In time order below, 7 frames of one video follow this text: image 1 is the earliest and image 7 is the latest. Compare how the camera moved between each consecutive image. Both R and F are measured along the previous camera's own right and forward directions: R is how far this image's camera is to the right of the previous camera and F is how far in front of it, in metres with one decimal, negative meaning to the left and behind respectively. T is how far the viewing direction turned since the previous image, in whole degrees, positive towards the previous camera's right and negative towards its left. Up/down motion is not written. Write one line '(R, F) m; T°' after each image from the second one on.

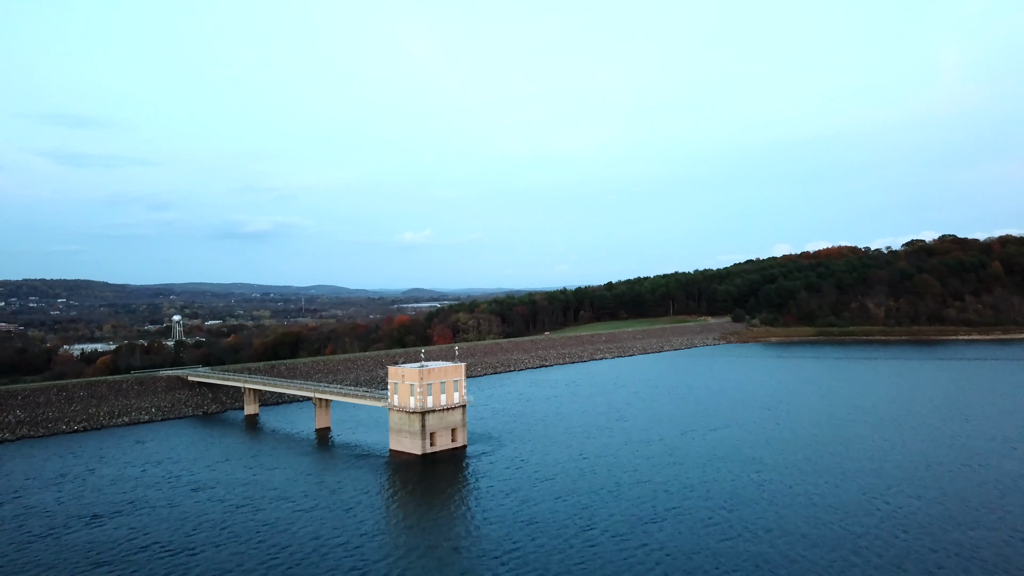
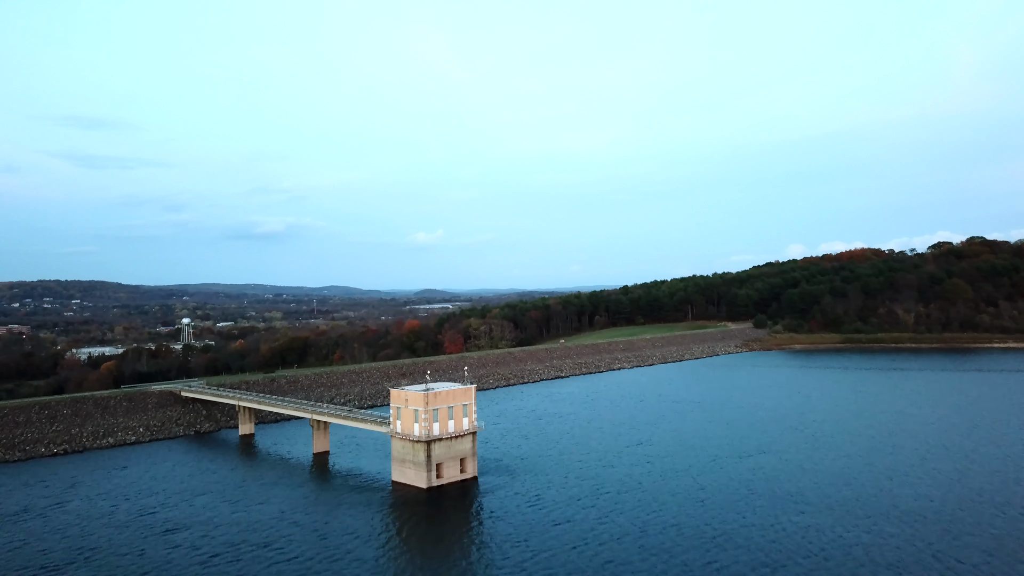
(-0.1, +3.0) m; -1°
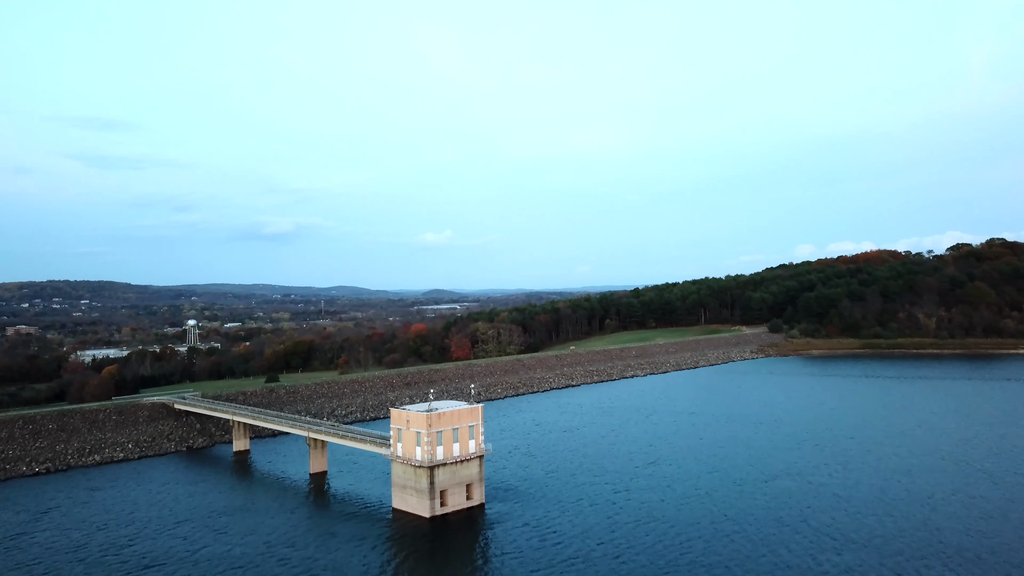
(-0.1, +2.2) m; -1°
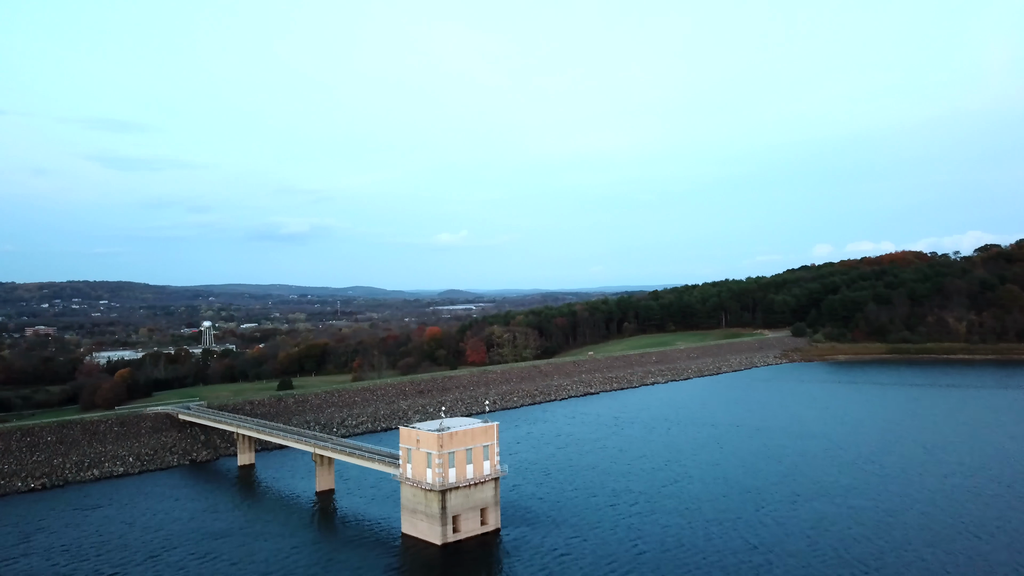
(-0.1, +1.8) m; -1°
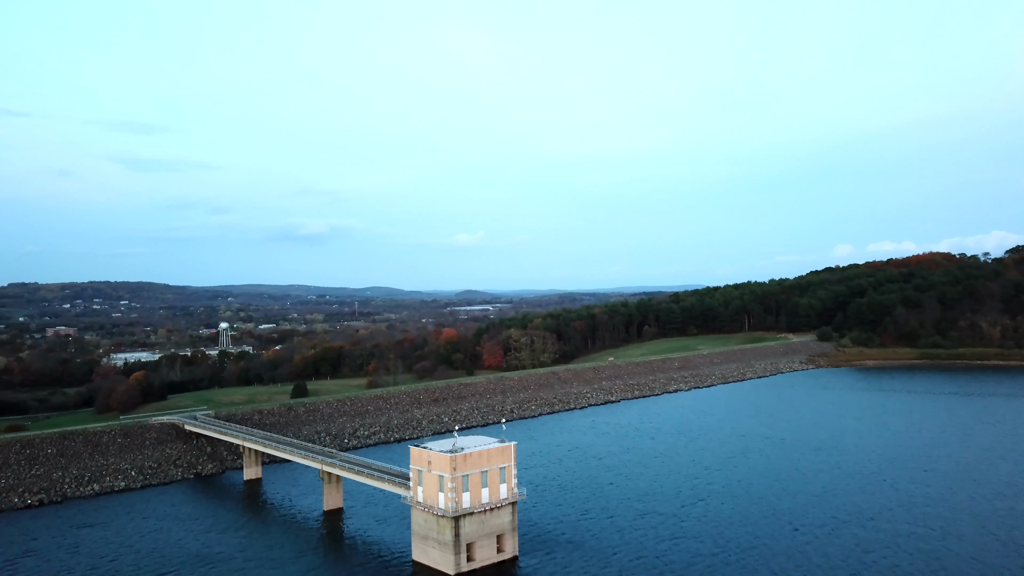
(0.0, +1.7) m; -1°
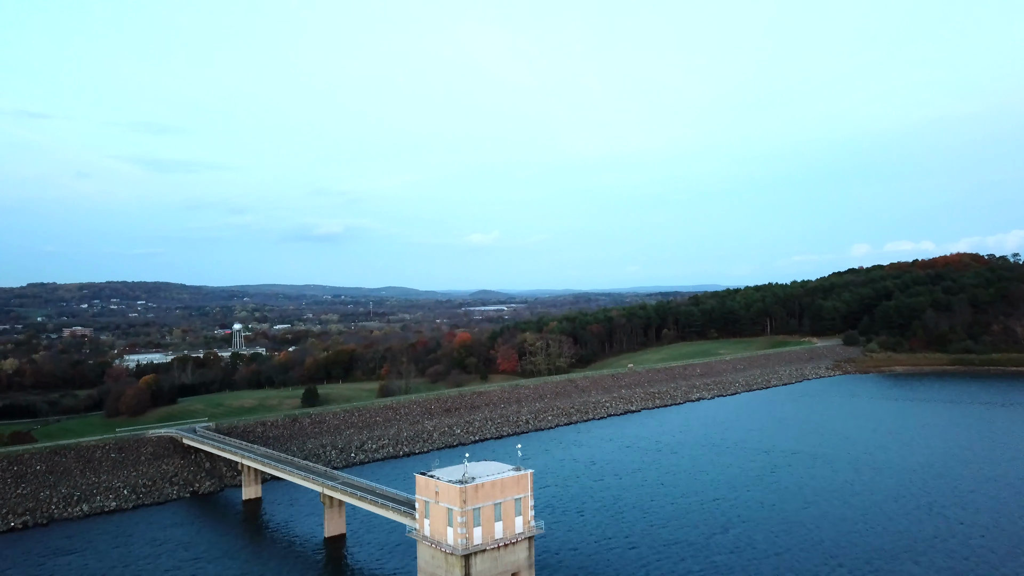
(-0.1, +2.2) m; -1°
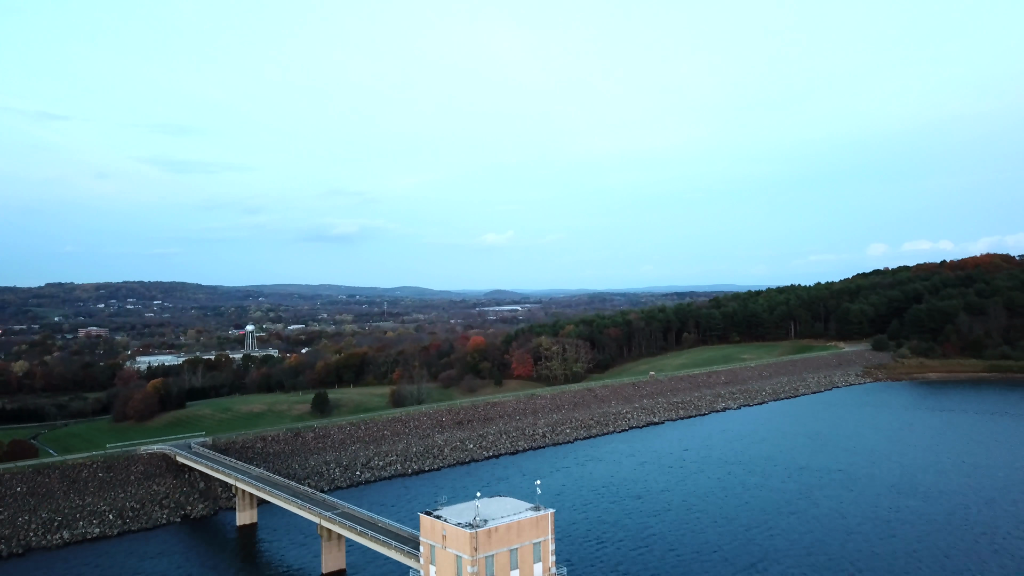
(-0.1, +2.6) m; -1°
